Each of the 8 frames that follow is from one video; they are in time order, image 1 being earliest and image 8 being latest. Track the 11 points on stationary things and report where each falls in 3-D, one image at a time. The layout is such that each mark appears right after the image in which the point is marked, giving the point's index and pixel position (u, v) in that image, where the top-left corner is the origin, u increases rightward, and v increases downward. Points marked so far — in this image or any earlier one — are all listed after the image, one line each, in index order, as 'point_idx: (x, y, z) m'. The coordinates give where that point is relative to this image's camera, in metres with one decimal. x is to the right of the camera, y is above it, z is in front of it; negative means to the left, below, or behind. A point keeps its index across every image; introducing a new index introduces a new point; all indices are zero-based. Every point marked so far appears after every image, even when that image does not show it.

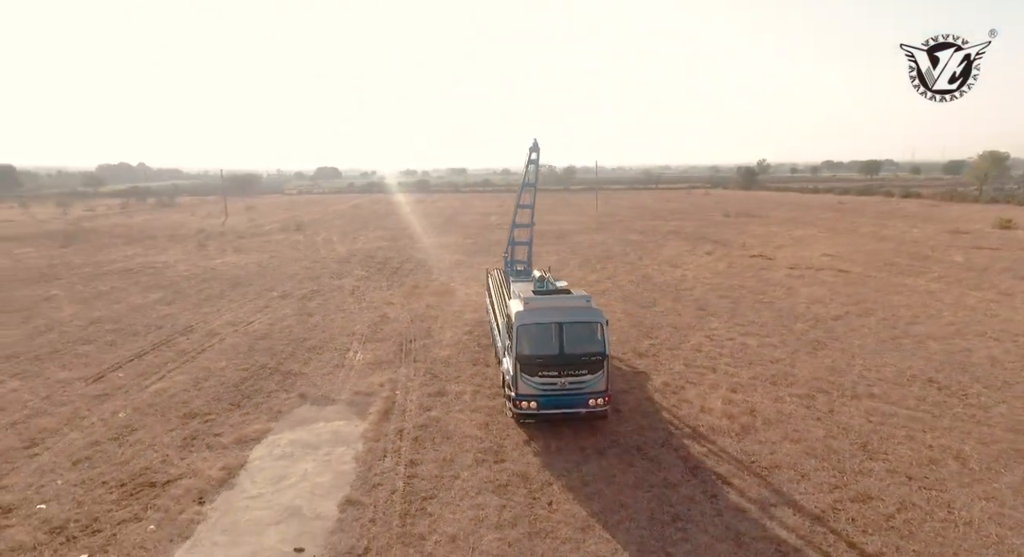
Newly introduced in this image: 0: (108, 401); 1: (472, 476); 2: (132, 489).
0: (-8.8, -2.6, +11.9) m
1: (-0.7, -2.9, +8.0) m
2: (-5.7, -3.1, +8.1) m
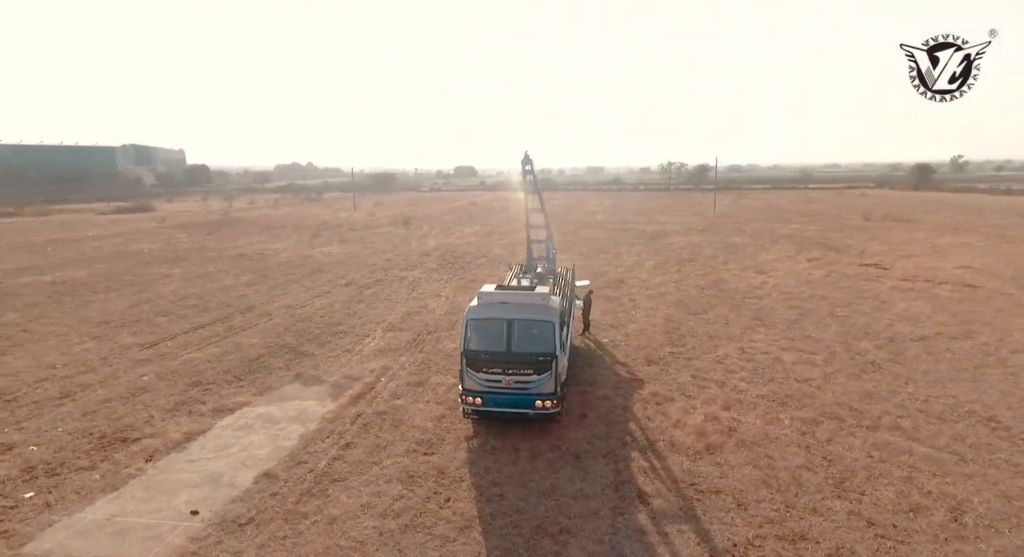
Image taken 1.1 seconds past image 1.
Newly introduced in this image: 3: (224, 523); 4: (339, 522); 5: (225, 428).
0: (-9.0, -2.1, +13.4) m
1: (-1.8, -2.7, +8.0) m
2: (-6.7, -2.7, +9.1) m
3: (-3.6, -3.0, +6.6) m
4: (-2.2, -2.9, +6.6) m
5: (-5.0, -2.6, +9.4) m
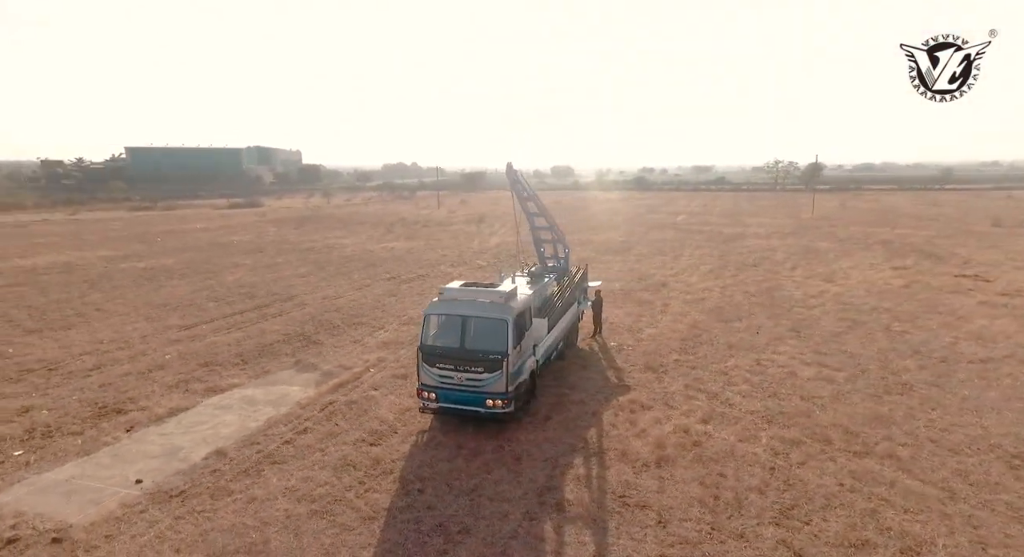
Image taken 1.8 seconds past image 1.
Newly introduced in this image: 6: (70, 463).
0: (-9.0, -1.8, +14.6) m
1: (-2.7, -2.6, +8.2) m
2: (-7.4, -2.4, +10.0) m
3: (-4.7, -2.8, +7.1) m
4: (-3.3, -2.8, +6.9) m
5: (-5.6, -2.4, +10.0) m
6: (-6.5, -2.7, +8.0) m
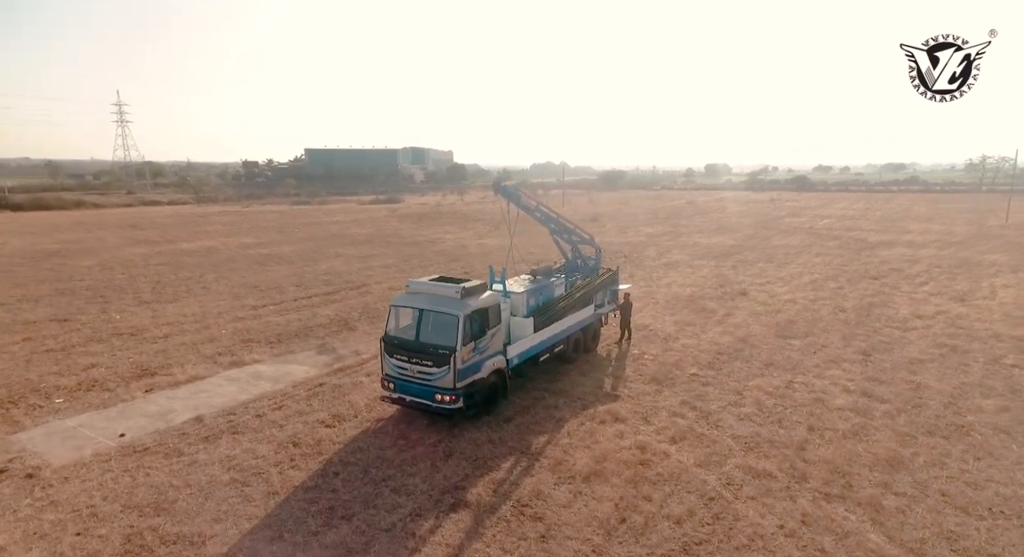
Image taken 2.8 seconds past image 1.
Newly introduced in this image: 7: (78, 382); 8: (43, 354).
0: (-8.3, -1.3, +16.5) m
1: (-3.6, -2.4, +8.8) m
2: (-7.8, -2.0, +11.6) m
3: (-5.8, -2.5, +8.2) m
4: (-4.5, -2.6, +7.7) m
5: (-6.0, -2.1, +11.3) m
6: (-7.3, -2.4, +9.5) m
7: (-8.8, -2.1, +11.2) m
8: (-11.6, -1.8, +13.7) m
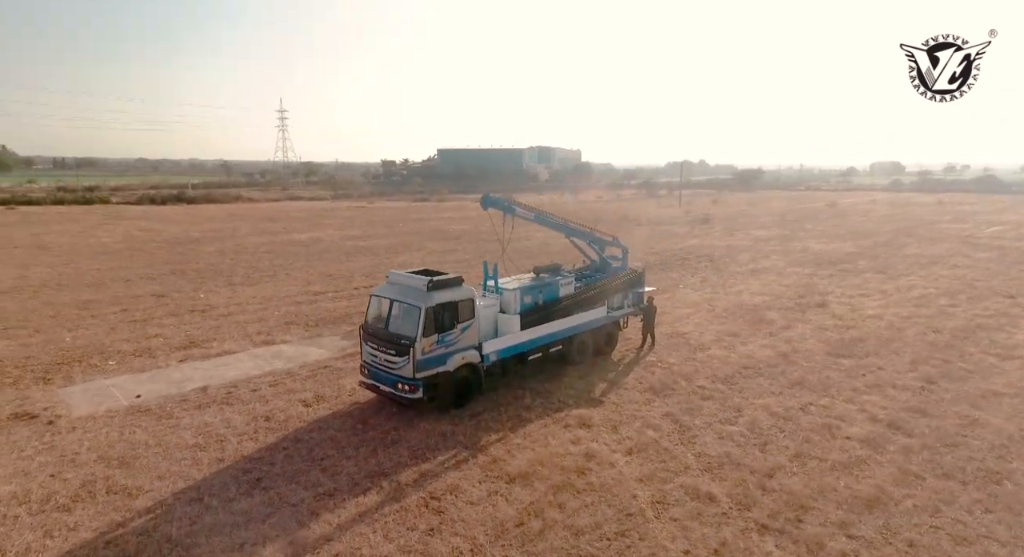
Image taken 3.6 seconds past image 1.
0: (-7.2, -0.9, +18.0) m
1: (-4.2, -2.2, +9.6) m
2: (-7.8, -1.6, +13.2) m
3: (-6.5, -2.2, +9.4) m
4: (-5.3, -2.3, +8.6) m
5: (-6.1, -1.8, +12.5) m
6: (-7.8, -2.0, +11.0) m
7: (-8.8, -1.7, +12.9) m
8: (-11.0, -1.3, +16.0) m
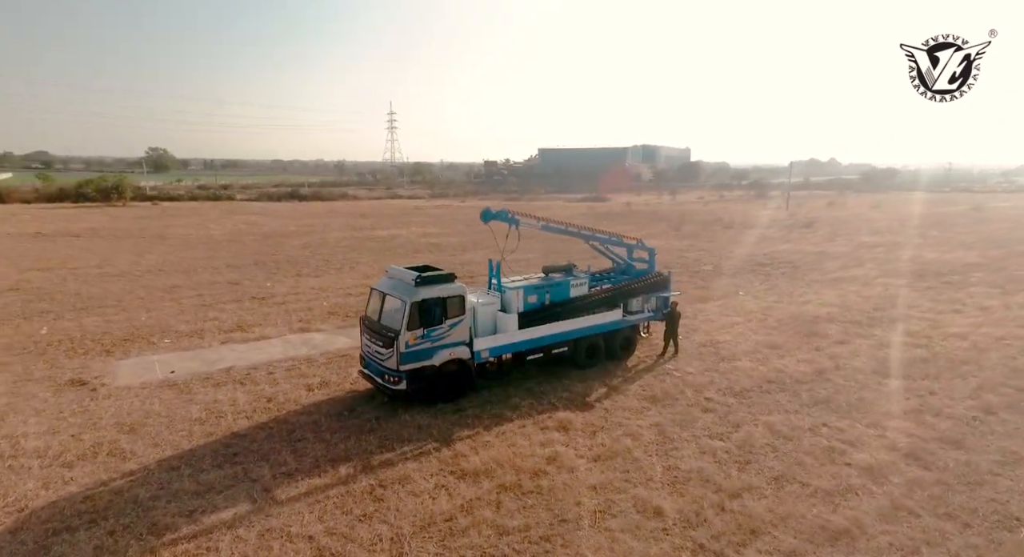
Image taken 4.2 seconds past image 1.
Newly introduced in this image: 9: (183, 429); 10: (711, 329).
0: (-6.0, -0.7, +19.2) m
1: (-4.4, -2.1, +10.4) m
2: (-7.3, -1.4, +14.5) m
3: (-6.7, -2.0, +10.6) m
4: (-5.7, -2.1, +9.6) m
5: (-5.8, -1.6, +13.5) m
6: (-7.7, -1.7, +12.3) m
7: (-8.4, -1.4, +14.4) m
8: (-10.1, -0.9, +17.8) m
9: (-5.1, -2.4, +8.5) m
10: (+6.1, -1.5, +16.6) m
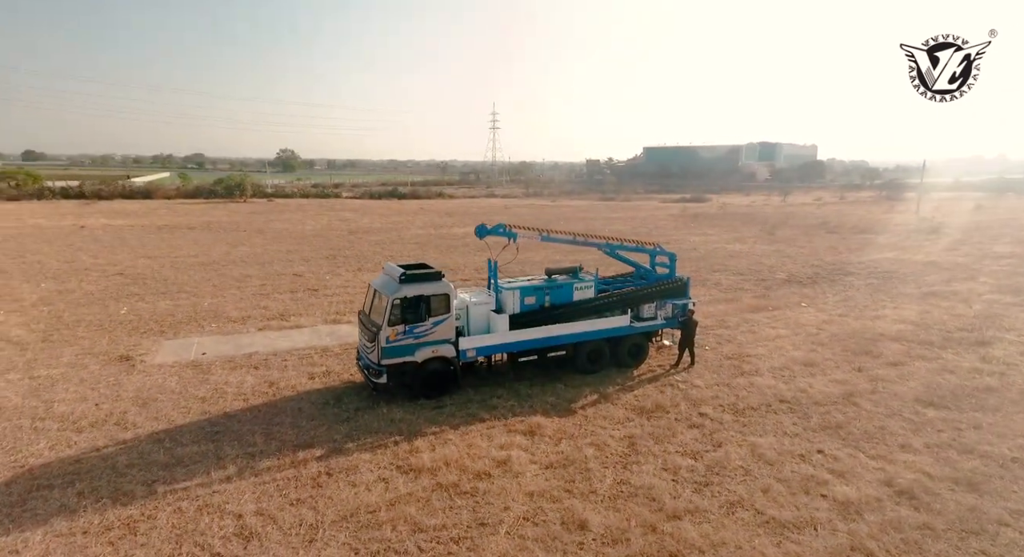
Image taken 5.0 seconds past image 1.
0: (-4.7, -0.5, +20.1) m
1: (-4.7, -1.9, +11.2) m
2: (-6.8, -1.2, +15.7) m
3: (-6.9, -1.8, +11.7) m
4: (-6.0, -2.0, +10.6) m
5: (-5.5, -1.4, +14.5) m
6: (-7.5, -1.5, +13.6) m
7: (-7.9, -1.1, +15.8) m
8: (-9.0, -0.6, +19.4) m
9: (-5.6, -2.2, +9.4) m
10: (+6.7, -1.8, +15.6) m
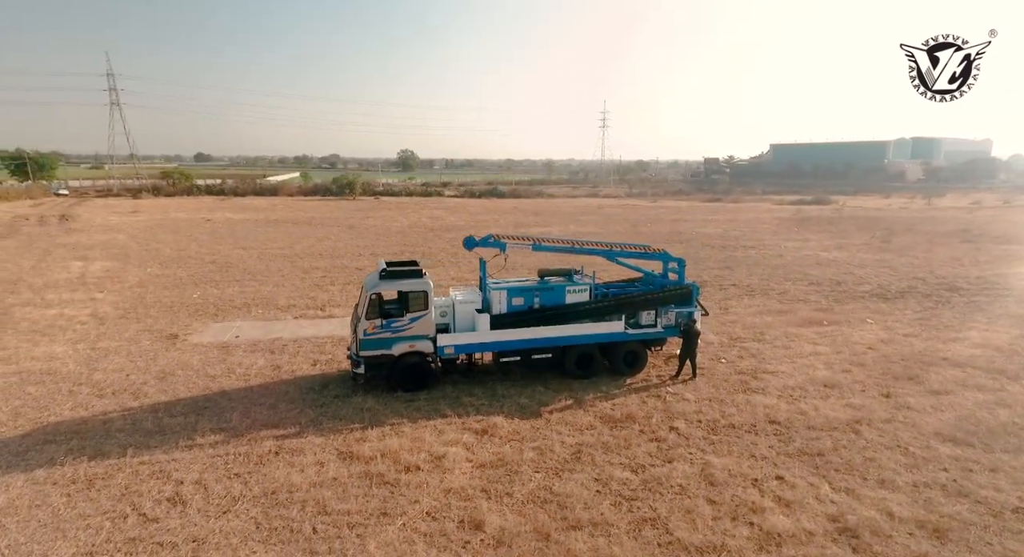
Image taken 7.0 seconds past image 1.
0: (-3.4, -0.4, +21.0) m
1: (-5.0, -1.8, +12.3) m
2: (-6.3, -1.0, +17.1) m
3: (-7.0, -1.6, +13.2) m
4: (-6.4, -1.8, +12.0) m
5: (-5.2, -1.3, +15.7) m
6: (-7.3, -1.3, +15.2) m
7: (-7.3, -0.9, +17.4) m
8: (-7.7, -0.3, +21.1) m
9: (-6.2, -2.0, +10.7) m
10: (+7.0, -2.1, +14.6) m
